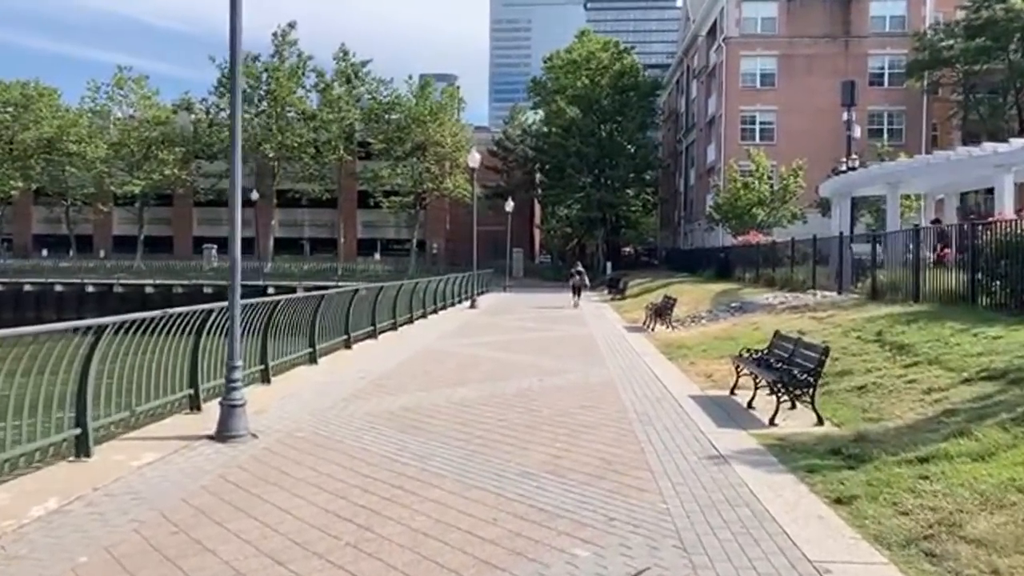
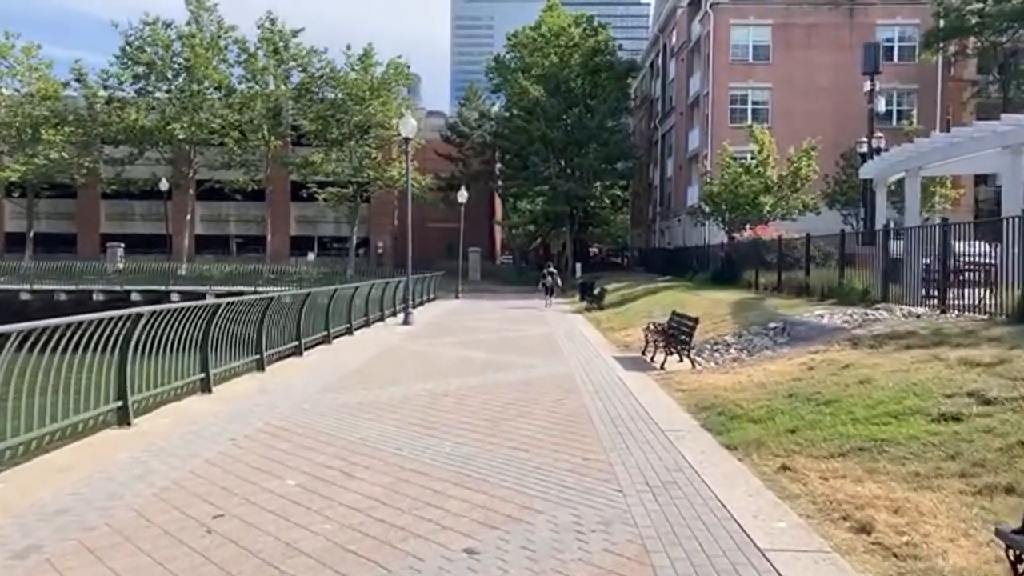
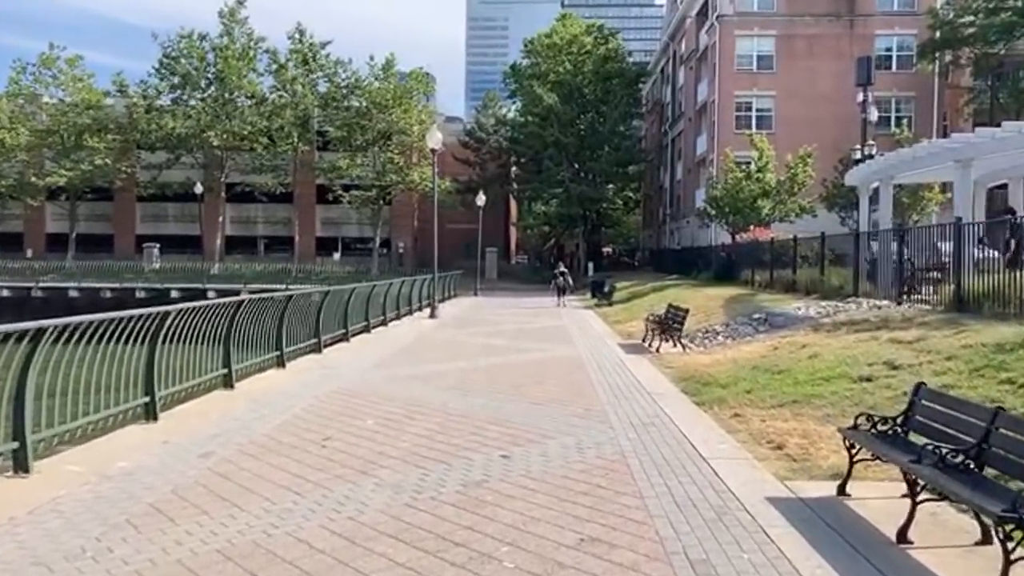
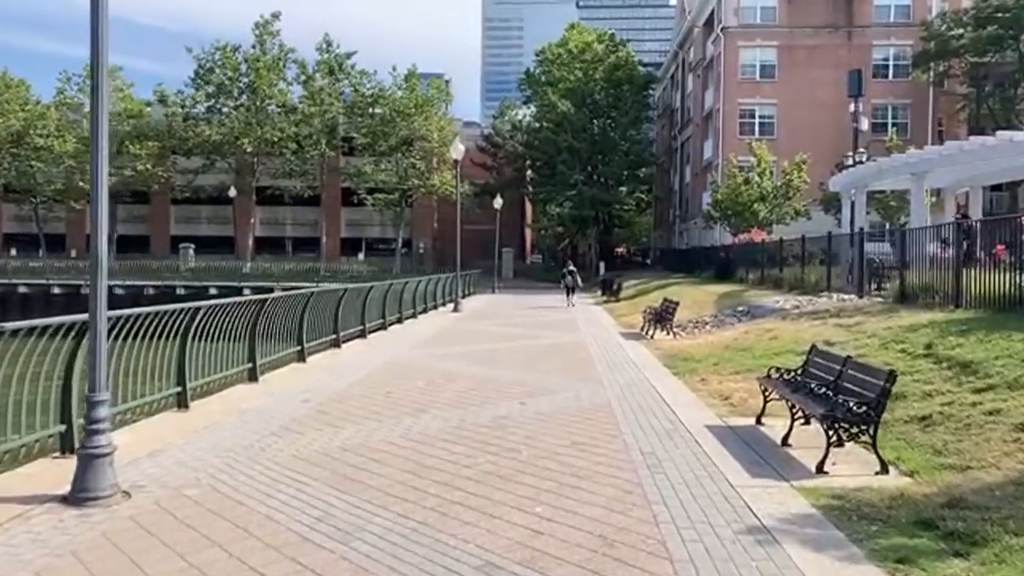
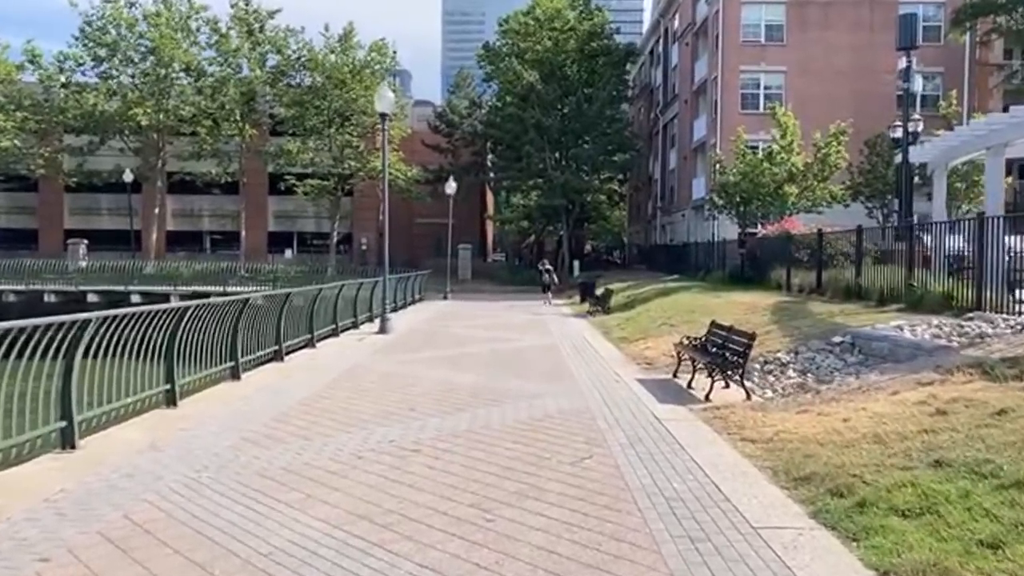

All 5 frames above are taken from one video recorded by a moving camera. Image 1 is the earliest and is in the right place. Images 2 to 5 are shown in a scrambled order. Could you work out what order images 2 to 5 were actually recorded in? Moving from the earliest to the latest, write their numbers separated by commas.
4, 3, 2, 5
